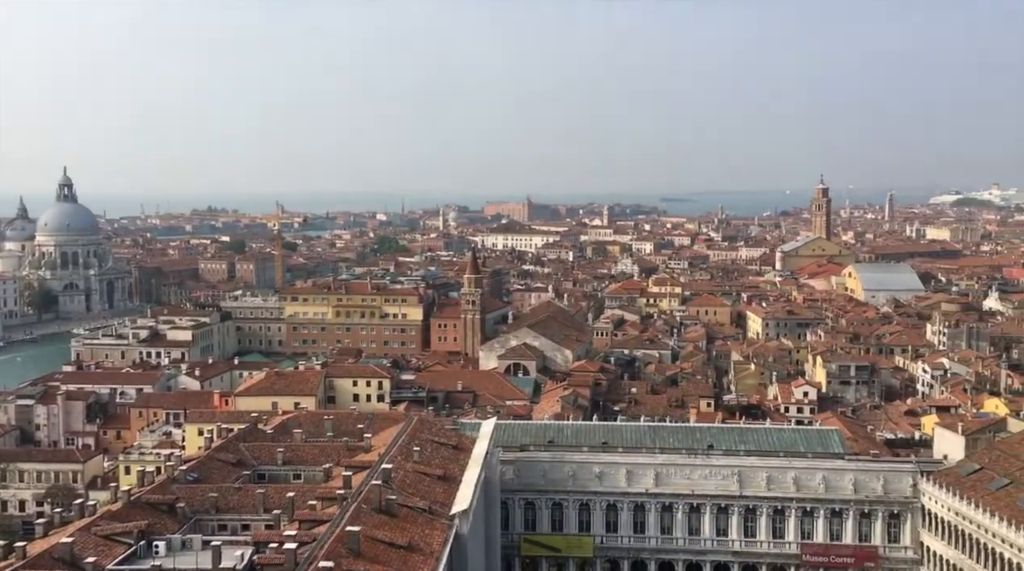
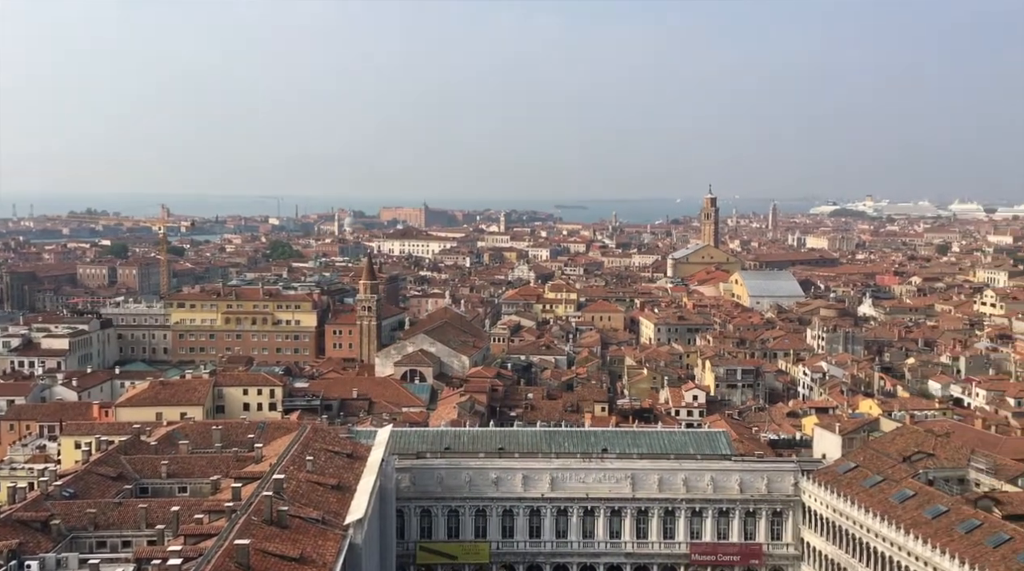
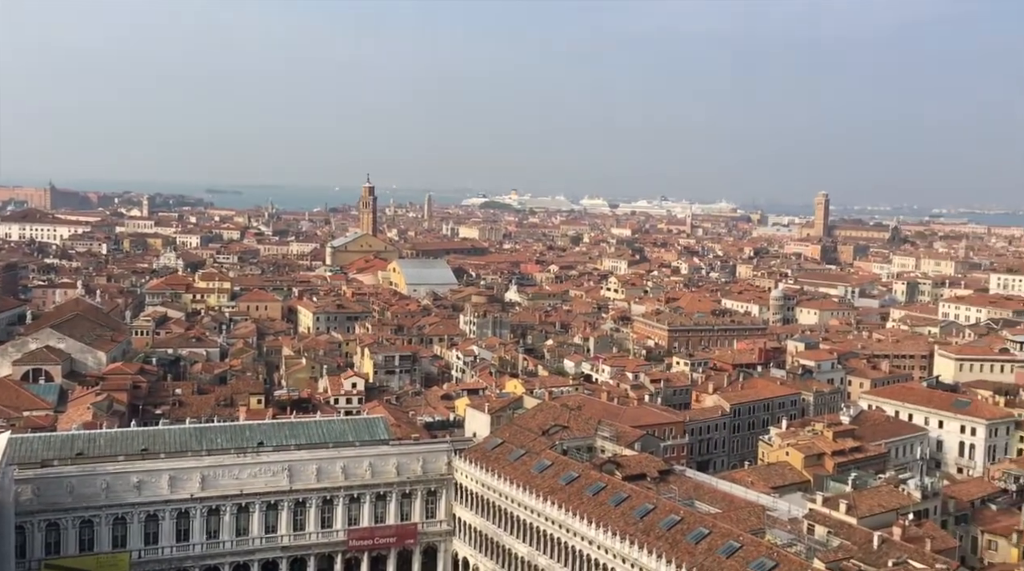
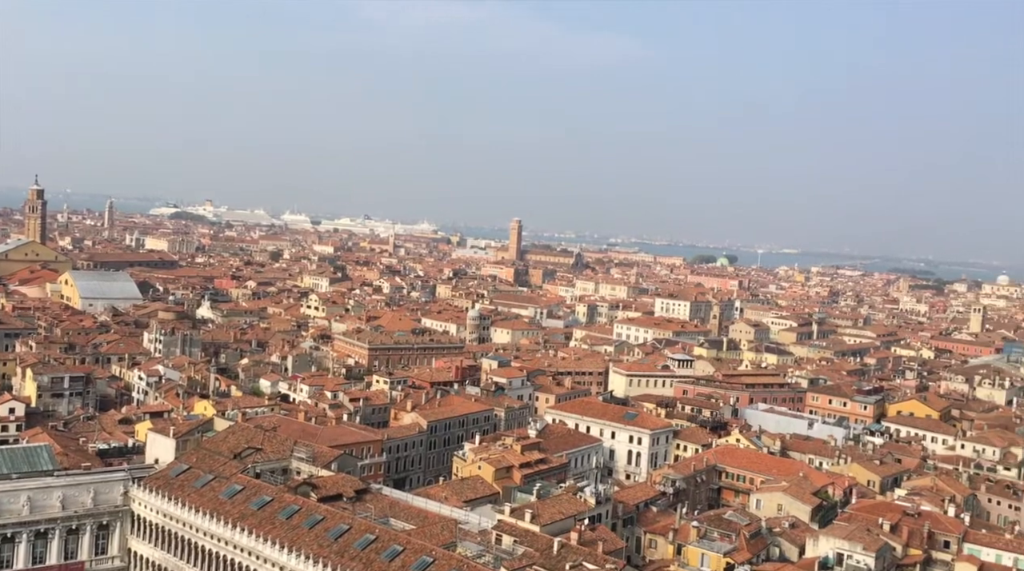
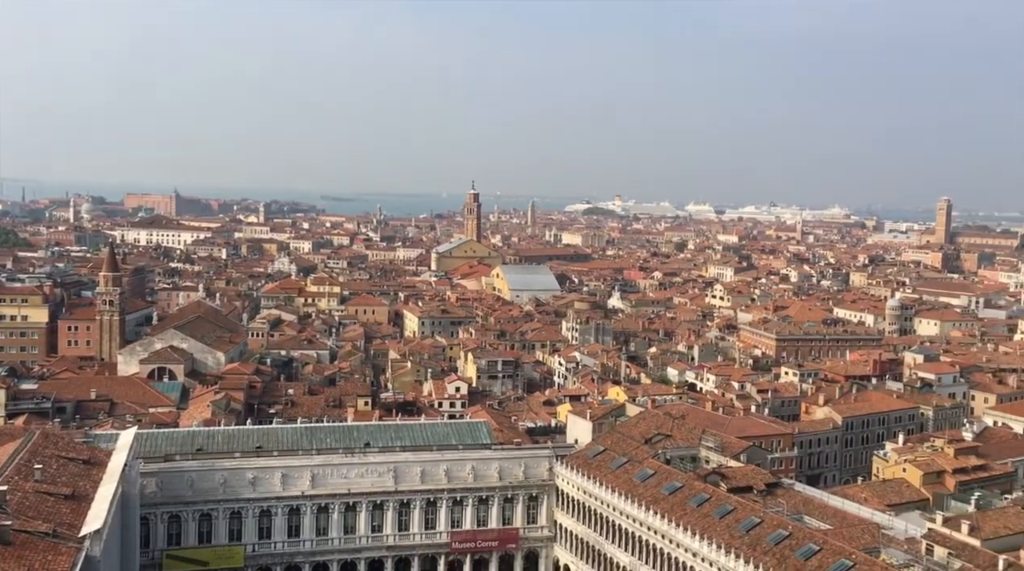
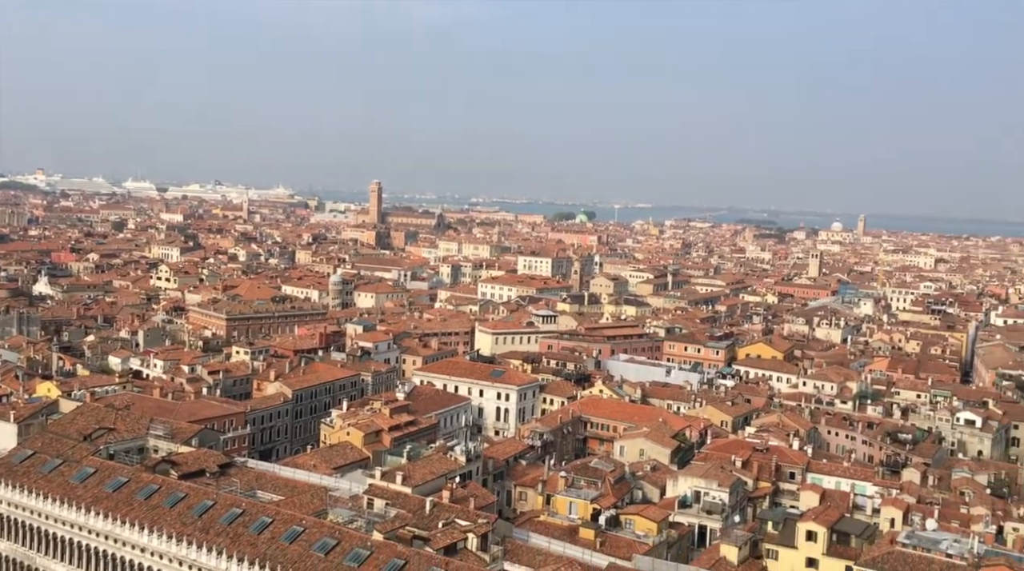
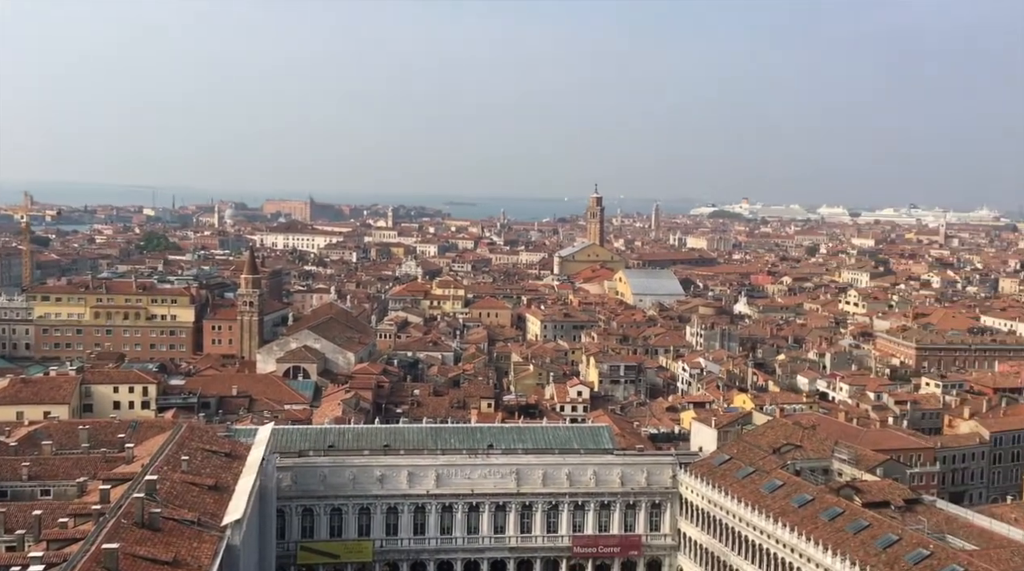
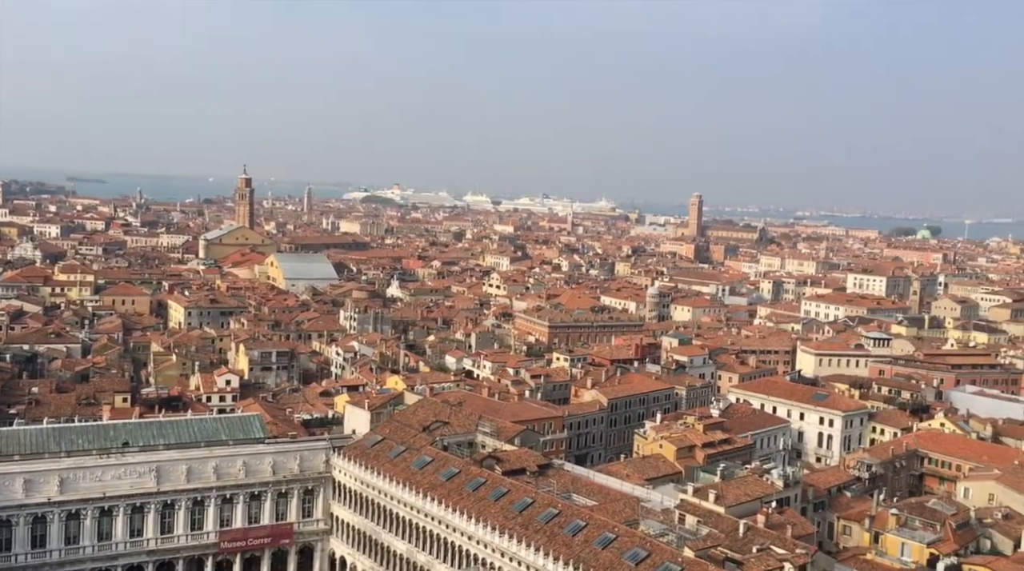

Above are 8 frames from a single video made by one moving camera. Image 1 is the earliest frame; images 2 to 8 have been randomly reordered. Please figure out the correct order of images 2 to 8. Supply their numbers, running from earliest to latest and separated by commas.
2, 7, 5, 3, 8, 4, 6
